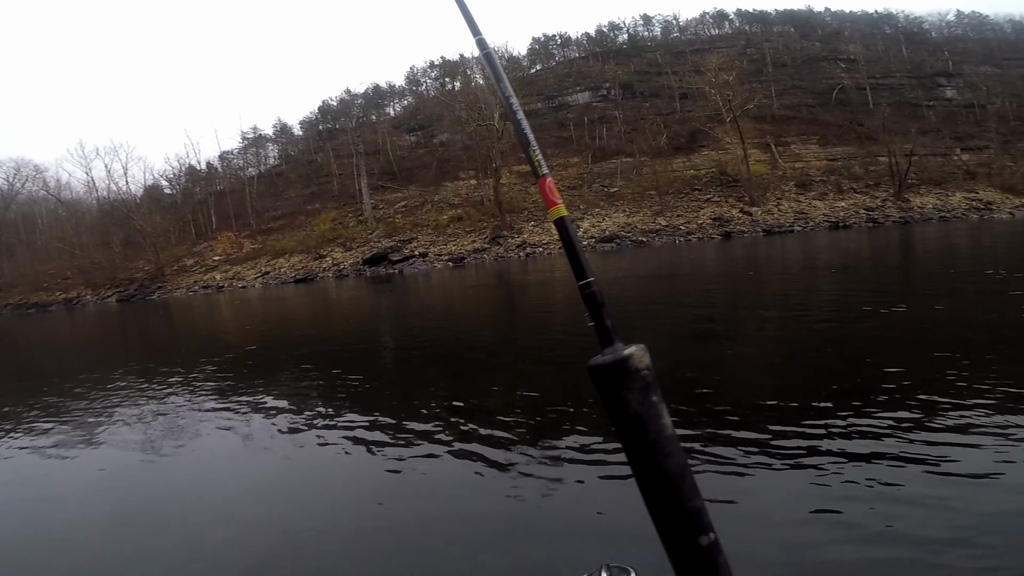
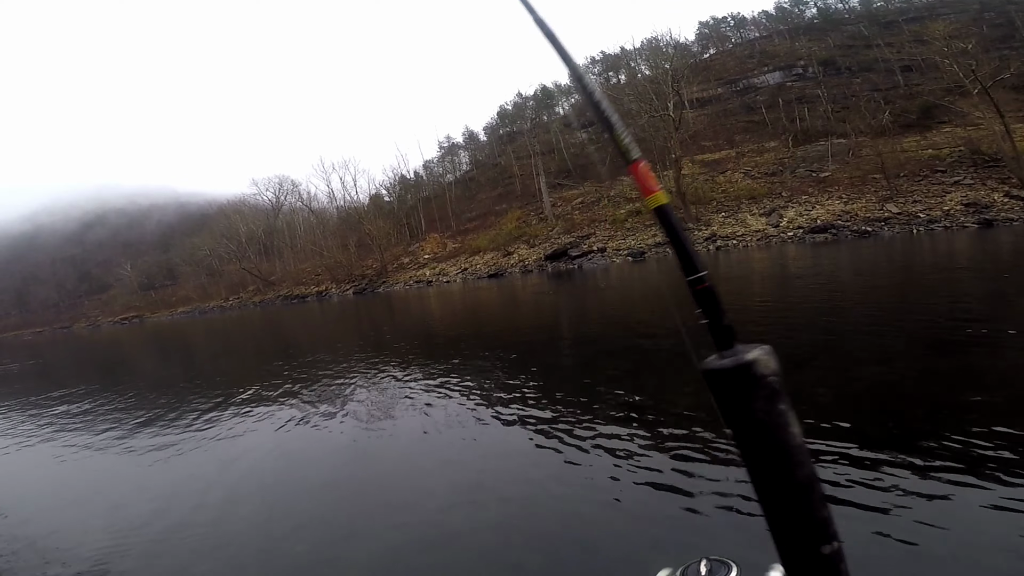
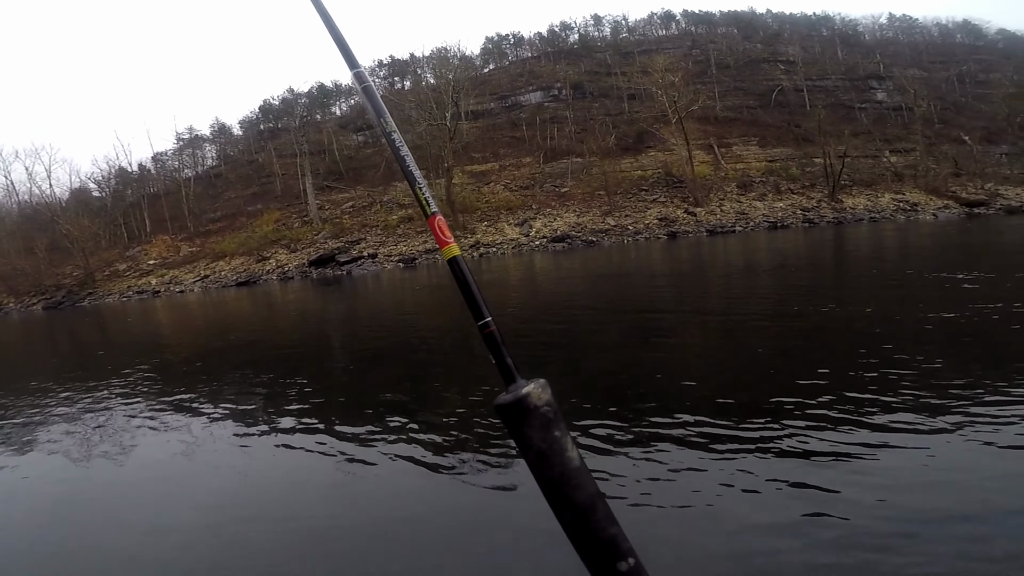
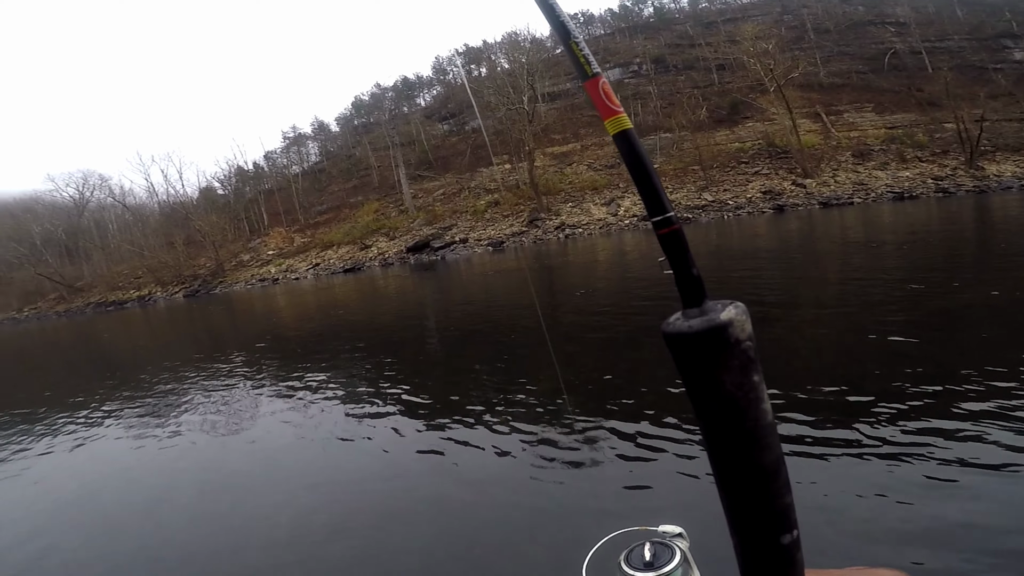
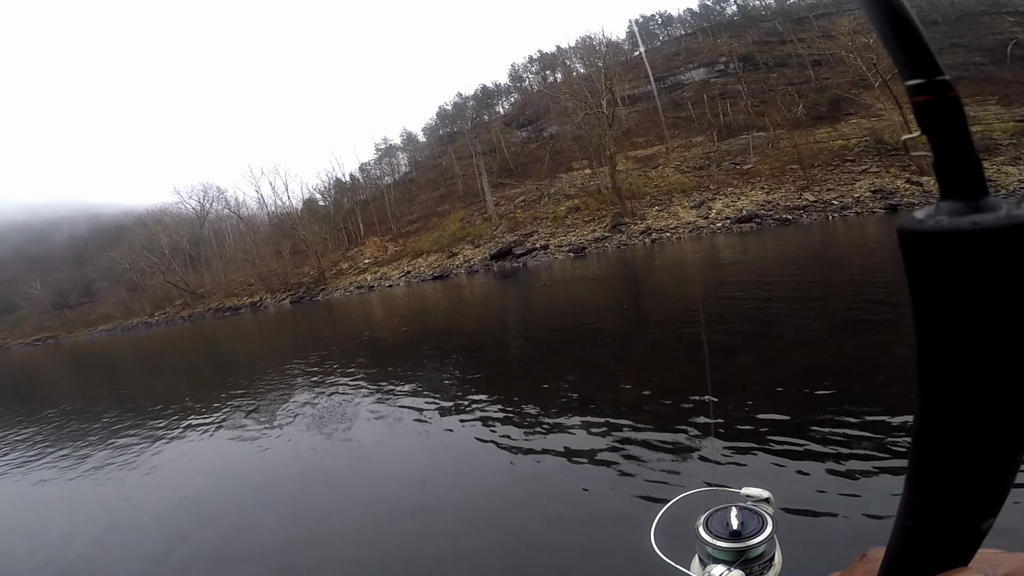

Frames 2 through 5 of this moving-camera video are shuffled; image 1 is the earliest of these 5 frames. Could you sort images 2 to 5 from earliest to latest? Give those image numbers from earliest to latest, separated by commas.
3, 4, 5, 2
